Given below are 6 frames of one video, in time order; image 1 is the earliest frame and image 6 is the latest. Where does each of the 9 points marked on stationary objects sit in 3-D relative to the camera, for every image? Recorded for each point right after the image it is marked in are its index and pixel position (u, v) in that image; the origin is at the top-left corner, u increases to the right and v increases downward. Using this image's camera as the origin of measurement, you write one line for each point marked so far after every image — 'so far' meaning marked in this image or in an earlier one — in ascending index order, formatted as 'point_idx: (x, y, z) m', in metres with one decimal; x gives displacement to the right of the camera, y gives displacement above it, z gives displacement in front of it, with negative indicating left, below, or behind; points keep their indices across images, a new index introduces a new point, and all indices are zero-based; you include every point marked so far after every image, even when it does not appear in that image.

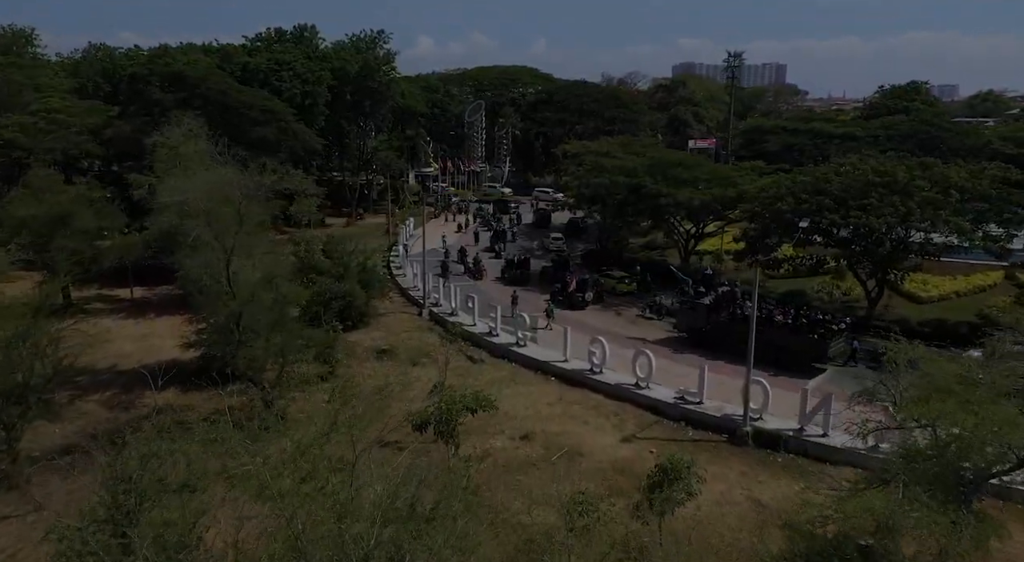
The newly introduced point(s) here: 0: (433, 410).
0: (-1.8, -2.8, +17.3) m
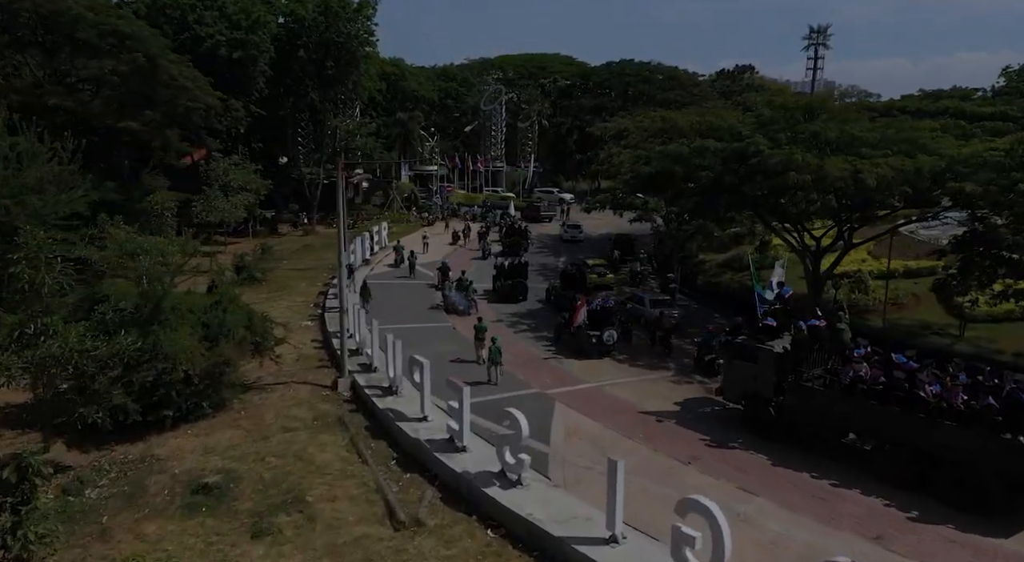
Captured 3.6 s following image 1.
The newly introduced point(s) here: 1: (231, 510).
0: (-2.7, -3.4, +0.8) m
1: (-4.6, -3.7, +12.9) m
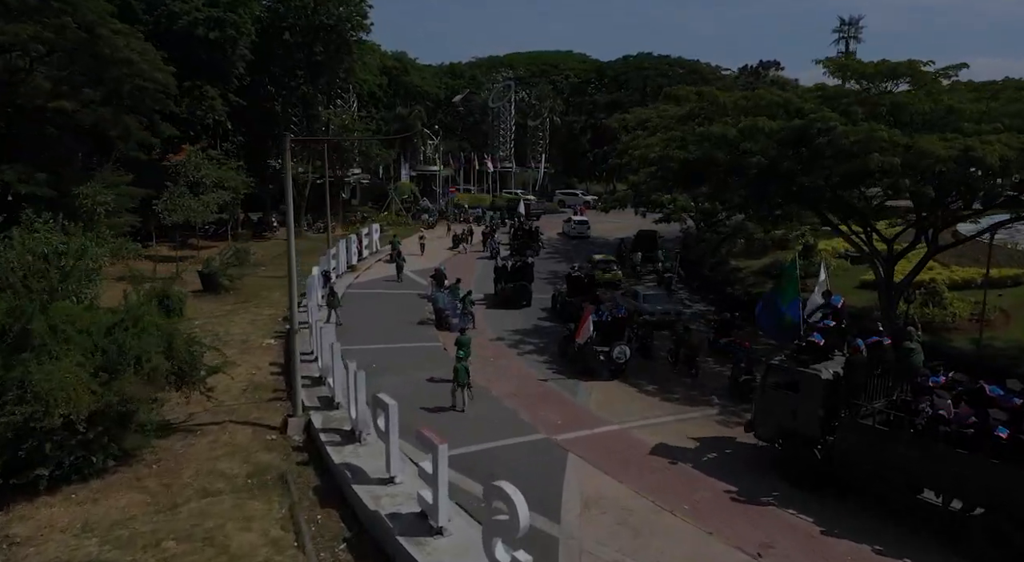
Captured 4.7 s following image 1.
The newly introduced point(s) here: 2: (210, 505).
0: (-3.0, -3.4, -3.4) m
1: (-4.6, -3.9, +8.7) m
2: (-4.4, -3.3, +11.6) m
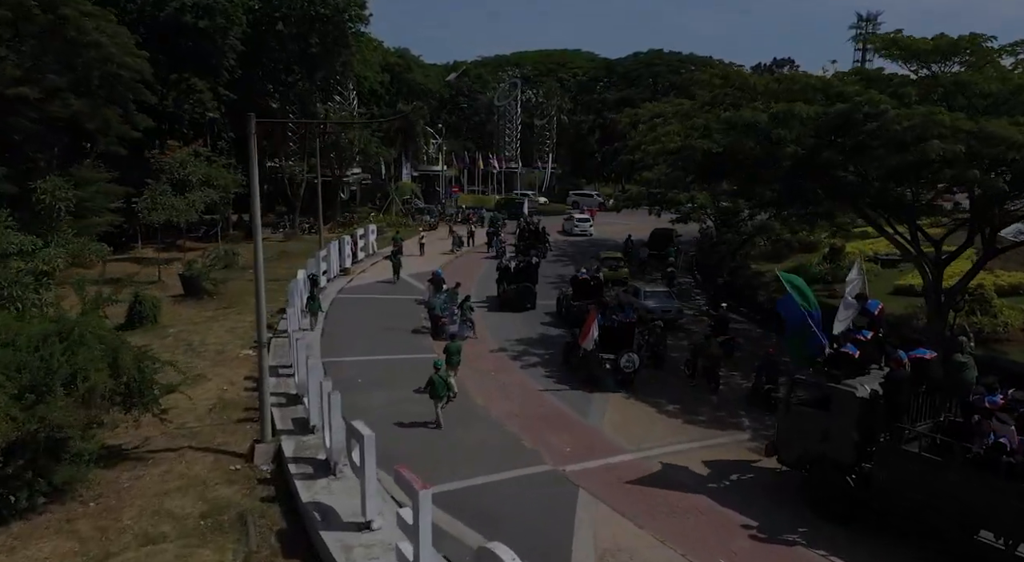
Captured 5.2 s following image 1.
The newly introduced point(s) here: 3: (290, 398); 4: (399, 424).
0: (-3.1, -3.4, -5.3) m
1: (-4.7, -3.9, +6.7) m
2: (-4.4, -3.4, +9.7) m
3: (-4.0, -2.2, +14.5) m
4: (-2.1, -2.5, +14.2) m
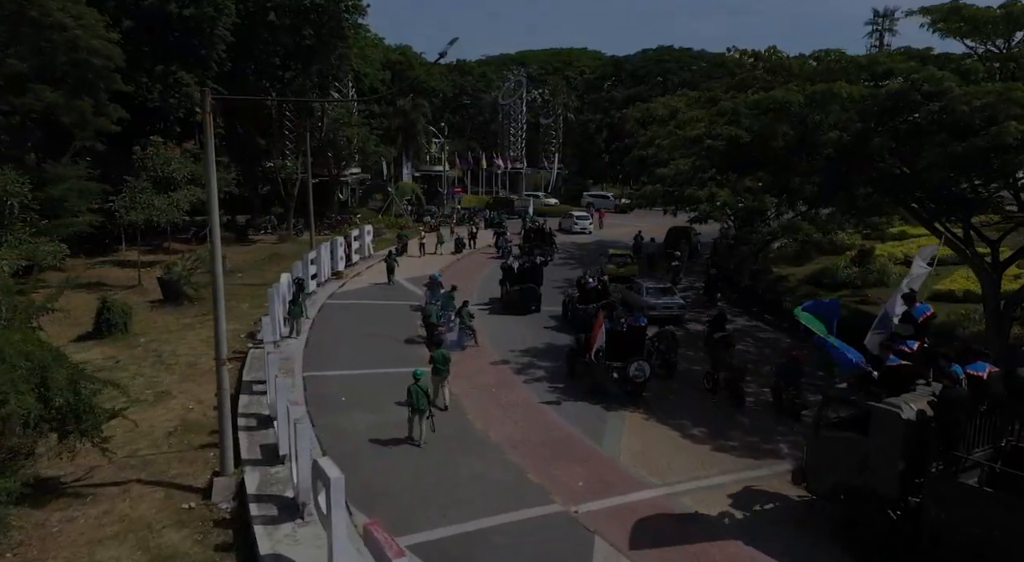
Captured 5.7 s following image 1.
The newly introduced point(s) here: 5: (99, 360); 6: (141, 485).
0: (-3.2, -3.4, -7.2) m
1: (-4.7, -3.9, +4.9) m
2: (-4.4, -3.4, +7.8) m
3: (-4.0, -2.2, +12.6) m
4: (-2.1, -2.6, +12.3) m
5: (-9.0, -1.7, +17.3) m
6: (-5.1, -2.8, +11.0) m
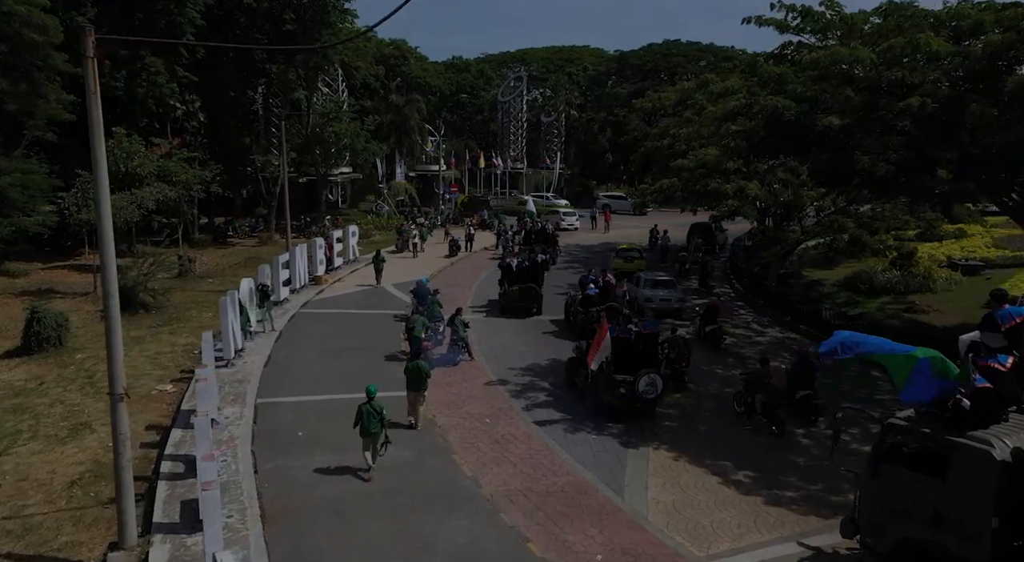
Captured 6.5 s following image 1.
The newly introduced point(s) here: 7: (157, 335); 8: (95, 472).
0: (-3.2, -3.4, -9.9) m
1: (-4.7, -4.0, +2.1) m
2: (-4.4, -3.5, +5.1) m
3: (-4.0, -2.3, +9.9) m
4: (-2.1, -2.6, +9.6) m
5: (-9.0, -1.8, +14.5) m
6: (-5.1, -2.9, +8.3) m
7: (-8.0, -1.2, +18.0) m
8: (-5.4, -2.5, +10.4) m
